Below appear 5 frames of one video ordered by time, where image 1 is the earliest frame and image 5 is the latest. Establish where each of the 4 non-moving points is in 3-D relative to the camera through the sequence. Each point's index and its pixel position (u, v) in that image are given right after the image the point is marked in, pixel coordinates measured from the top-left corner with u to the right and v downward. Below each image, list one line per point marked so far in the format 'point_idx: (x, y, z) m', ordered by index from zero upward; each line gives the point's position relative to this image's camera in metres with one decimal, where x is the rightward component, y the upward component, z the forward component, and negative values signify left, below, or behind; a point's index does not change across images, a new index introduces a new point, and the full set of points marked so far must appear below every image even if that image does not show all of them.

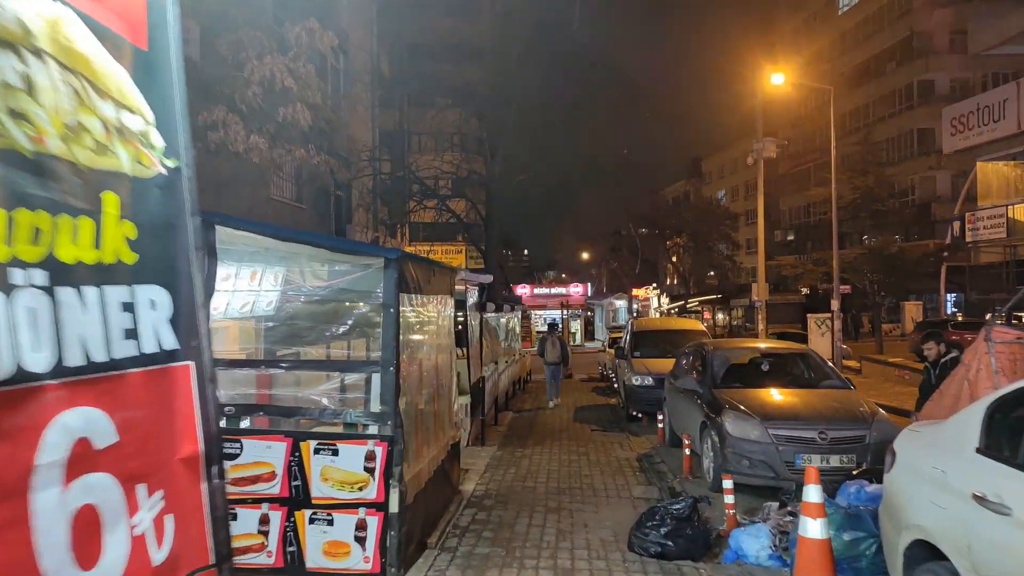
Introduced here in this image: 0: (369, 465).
0: (-0.9, -1.2, +4.8) m
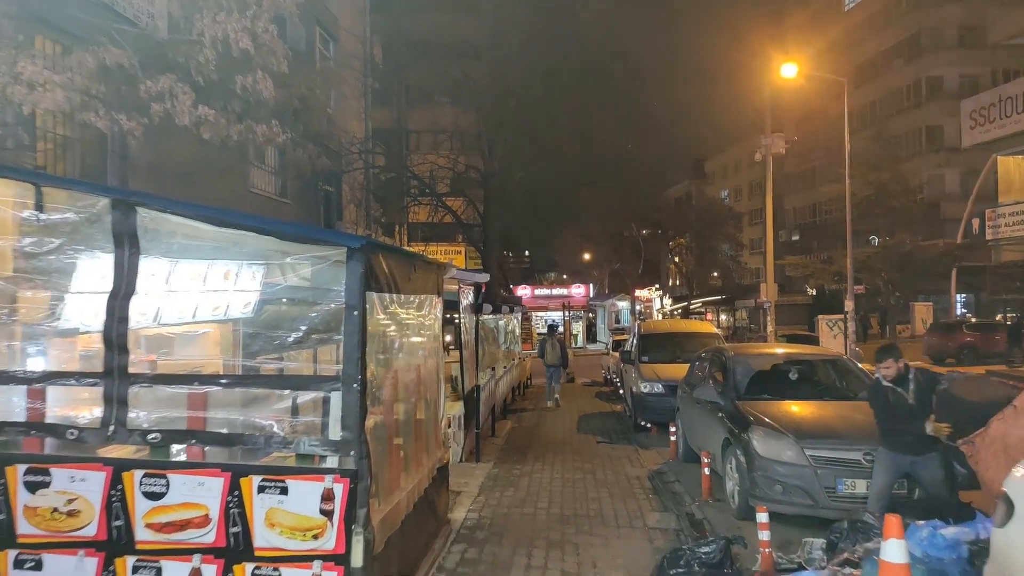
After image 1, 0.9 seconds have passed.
0: (-1.0, -1.2, +3.8) m
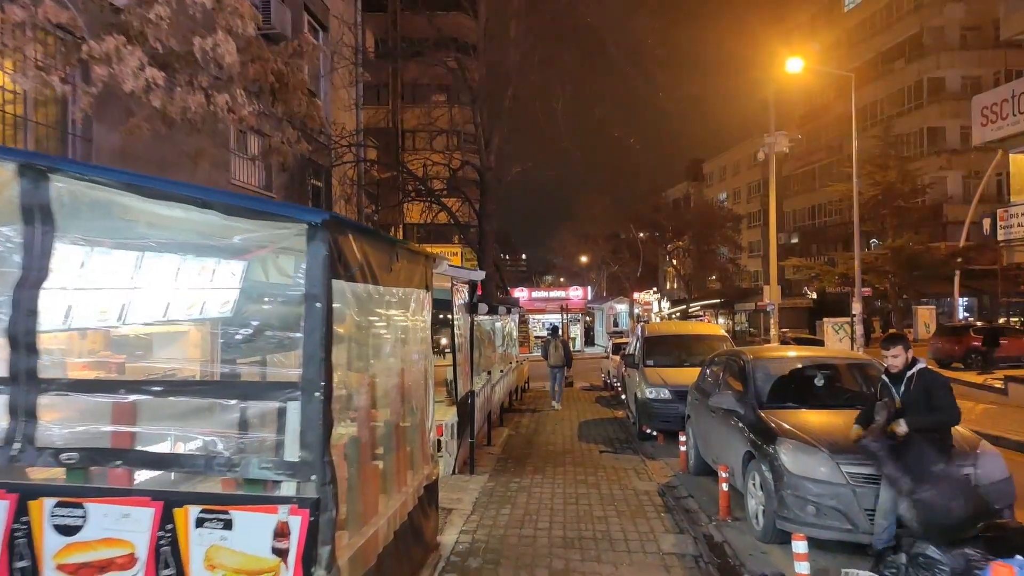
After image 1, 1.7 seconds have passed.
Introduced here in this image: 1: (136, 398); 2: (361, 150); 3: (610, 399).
0: (-1.0, -1.1, +3.1) m
1: (-1.7, -0.5, +3.3) m
2: (-3.5, +3.2, +16.9) m
3: (+2.6, -2.9, +19.1) m
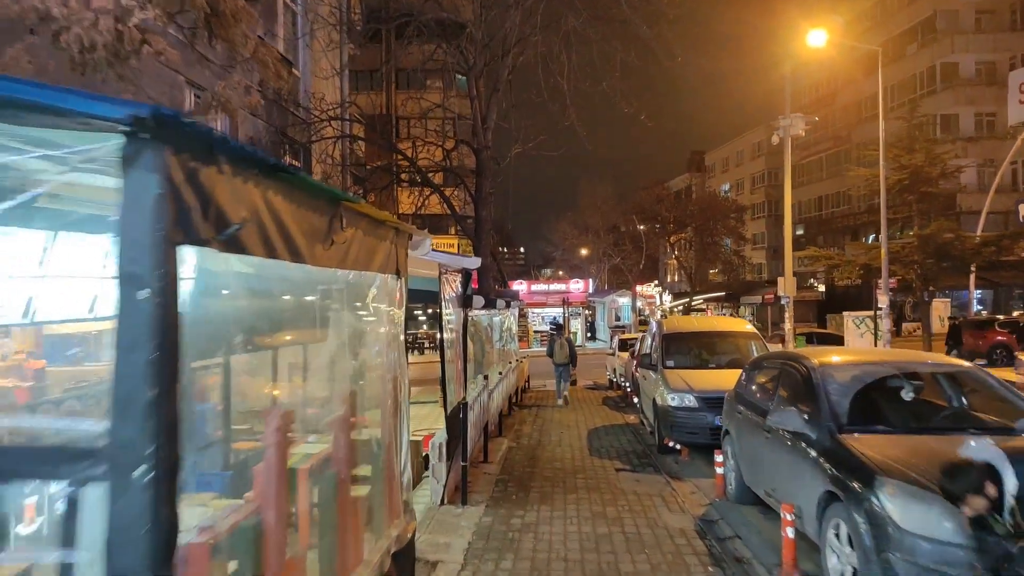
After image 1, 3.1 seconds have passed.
0: (-1.0, -1.0, +1.5) m
1: (-1.7, -0.4, +1.7) m
2: (-3.5, +3.4, +15.2) m
3: (+2.6, -2.7, +17.6) m
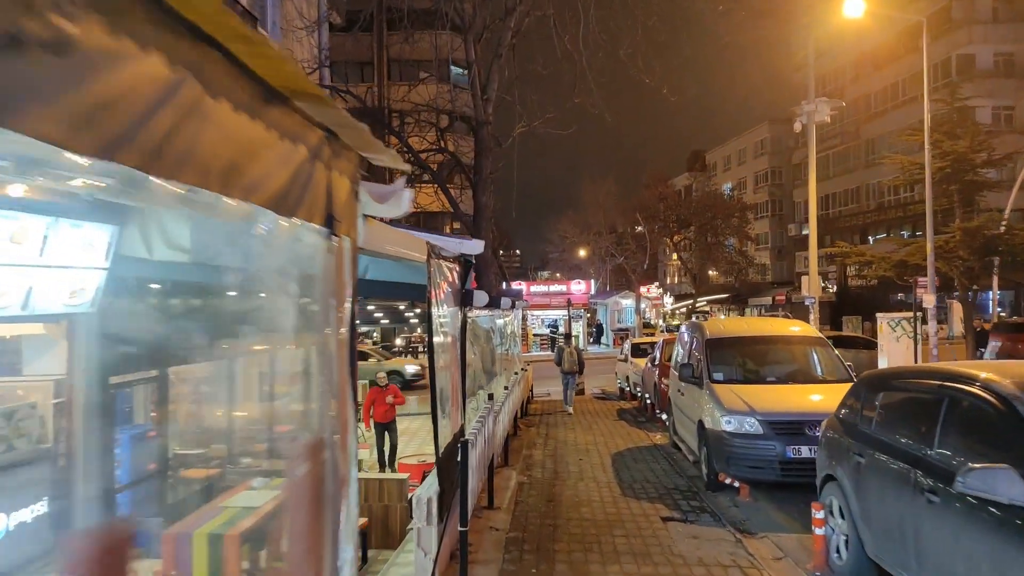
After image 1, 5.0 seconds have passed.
0: (-0.8, -0.9, -0.6) m
1: (-1.5, -0.3, -0.4) m
2: (-3.4, +3.4, +13.1) m
3: (+2.6, -2.7, +15.5) m
